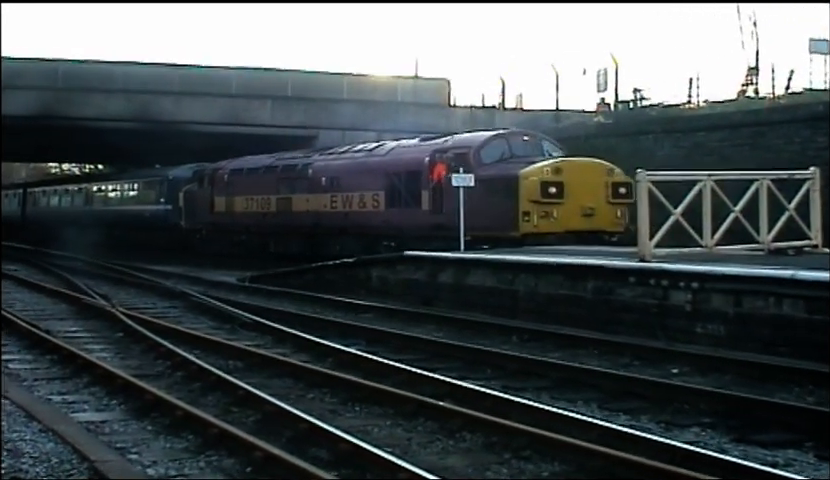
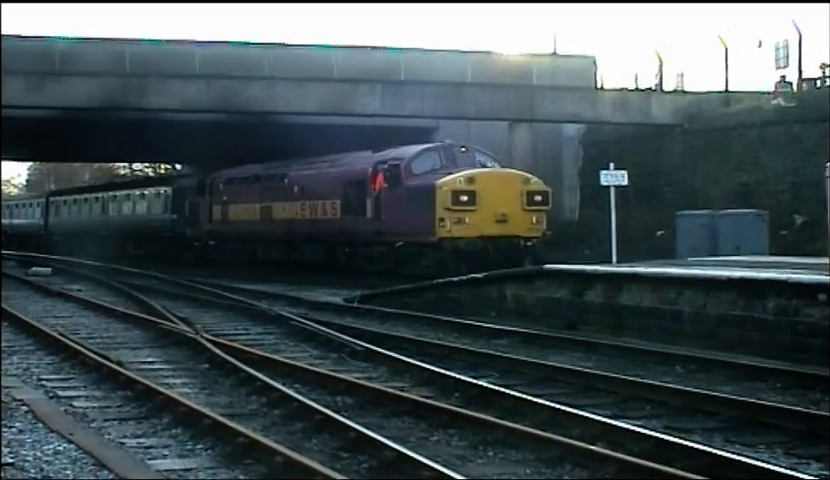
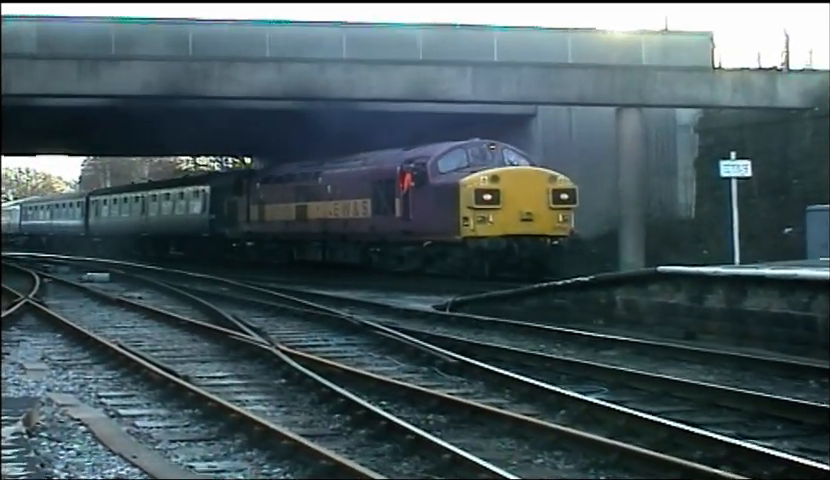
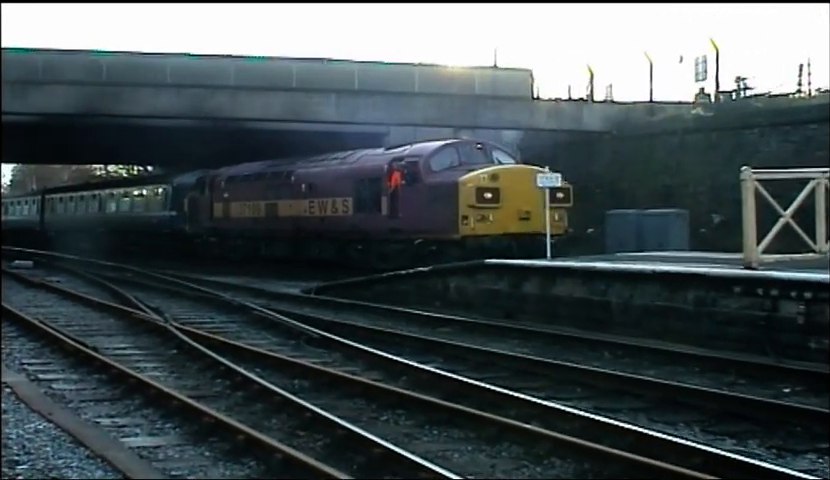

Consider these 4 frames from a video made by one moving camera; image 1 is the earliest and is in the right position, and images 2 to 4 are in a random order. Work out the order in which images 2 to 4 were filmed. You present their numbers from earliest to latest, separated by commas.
4, 2, 3
